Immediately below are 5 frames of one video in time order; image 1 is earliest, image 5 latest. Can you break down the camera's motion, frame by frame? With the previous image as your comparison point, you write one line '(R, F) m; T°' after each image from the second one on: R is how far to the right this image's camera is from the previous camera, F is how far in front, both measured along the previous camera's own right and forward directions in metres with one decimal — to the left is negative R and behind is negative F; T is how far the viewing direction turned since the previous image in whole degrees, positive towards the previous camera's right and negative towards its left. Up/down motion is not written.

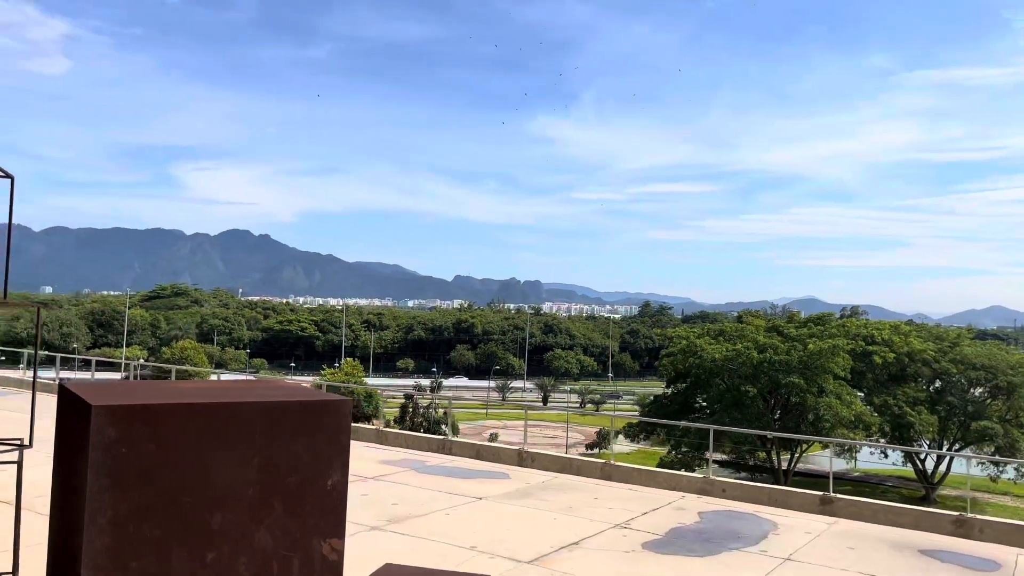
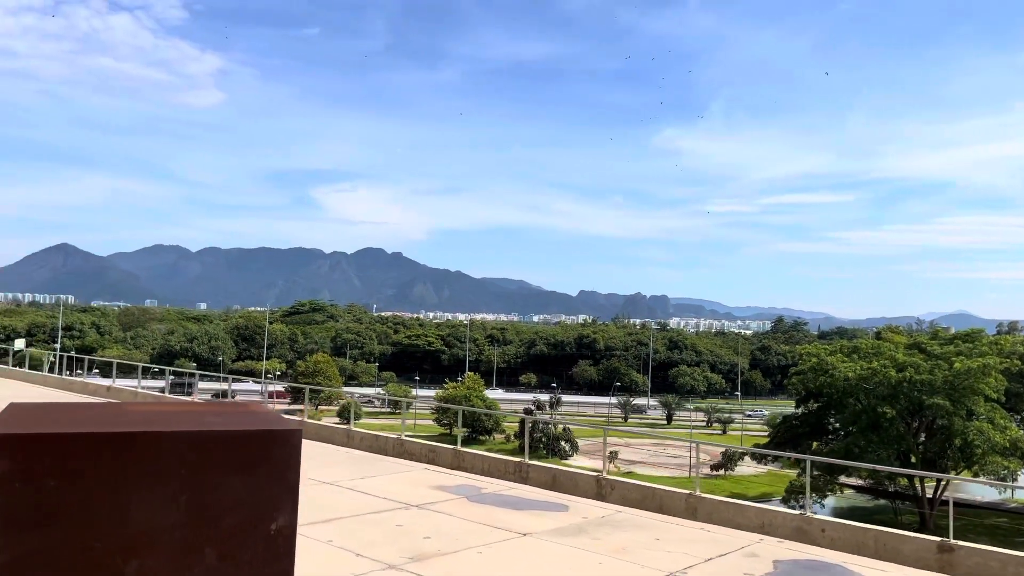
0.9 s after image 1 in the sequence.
(+0.6, +0.6) m; -9°
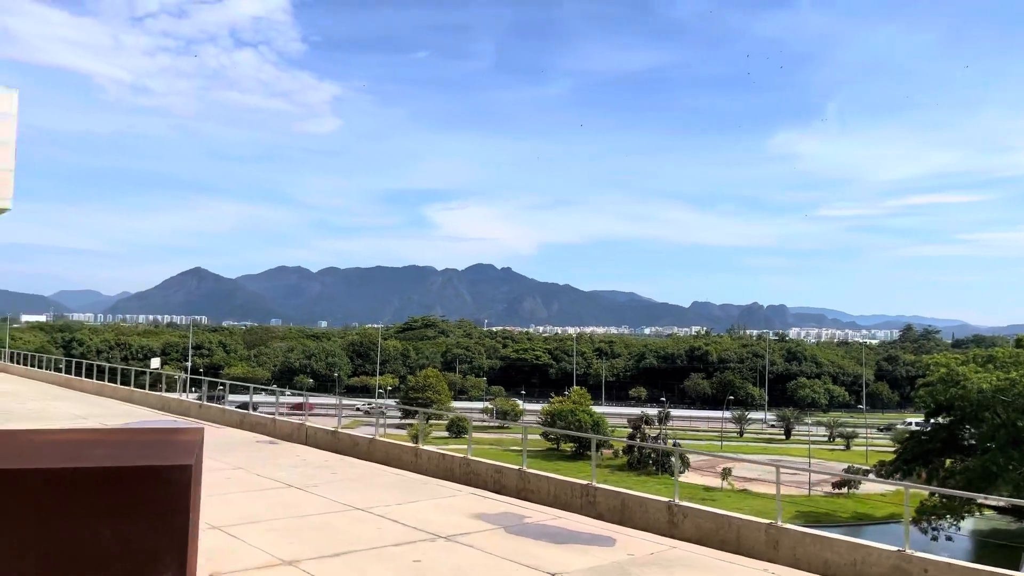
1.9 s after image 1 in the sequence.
(+0.6, +0.7) m; -8°
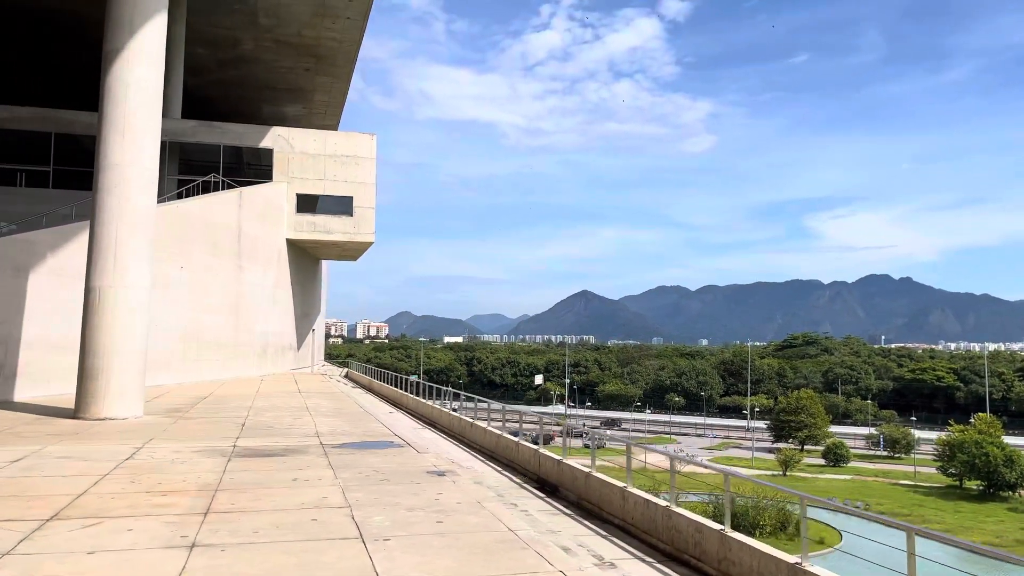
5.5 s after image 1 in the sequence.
(+1.8, +2.6) m; -26°
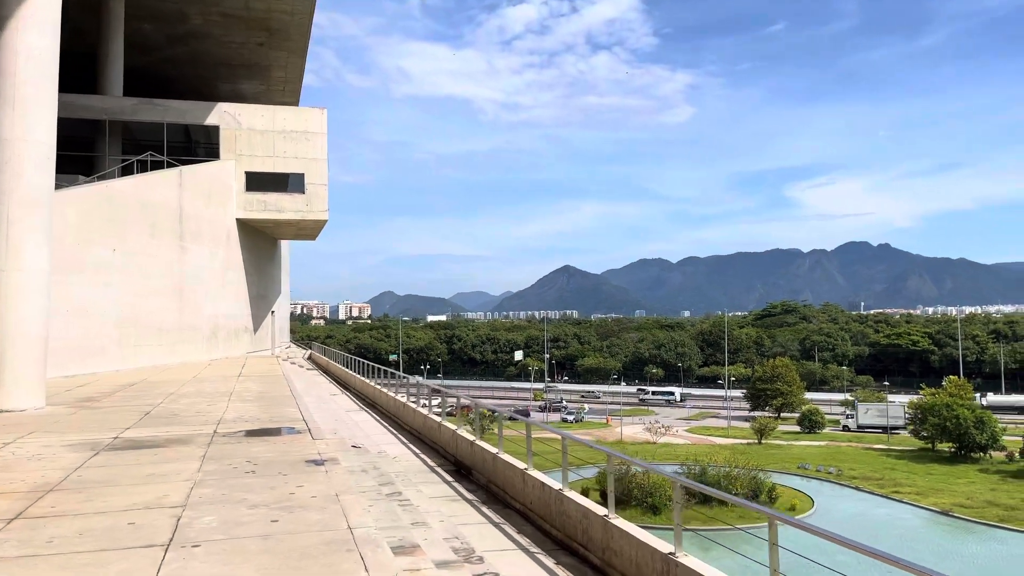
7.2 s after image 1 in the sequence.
(+1.1, +0.8) m; +1°
